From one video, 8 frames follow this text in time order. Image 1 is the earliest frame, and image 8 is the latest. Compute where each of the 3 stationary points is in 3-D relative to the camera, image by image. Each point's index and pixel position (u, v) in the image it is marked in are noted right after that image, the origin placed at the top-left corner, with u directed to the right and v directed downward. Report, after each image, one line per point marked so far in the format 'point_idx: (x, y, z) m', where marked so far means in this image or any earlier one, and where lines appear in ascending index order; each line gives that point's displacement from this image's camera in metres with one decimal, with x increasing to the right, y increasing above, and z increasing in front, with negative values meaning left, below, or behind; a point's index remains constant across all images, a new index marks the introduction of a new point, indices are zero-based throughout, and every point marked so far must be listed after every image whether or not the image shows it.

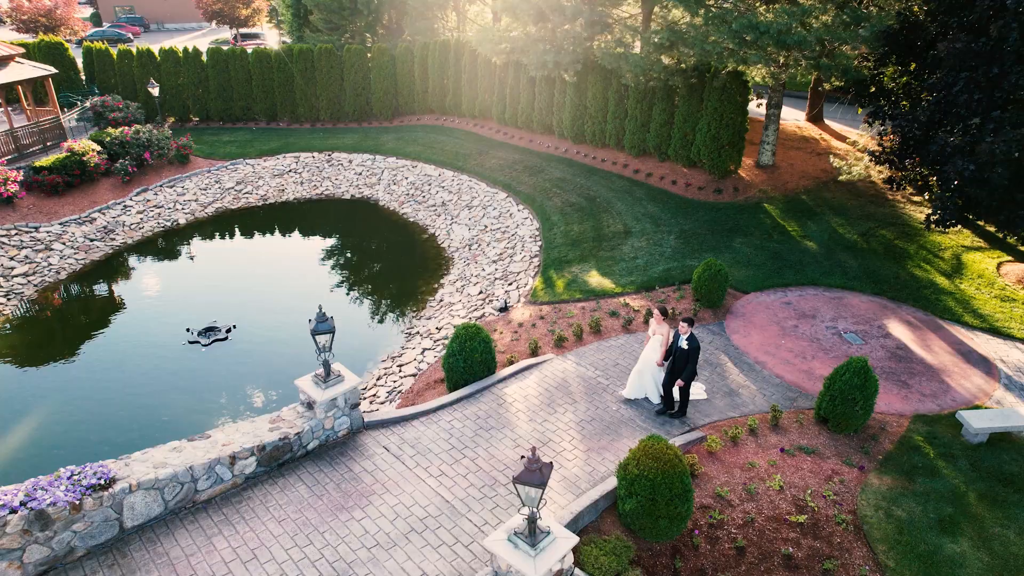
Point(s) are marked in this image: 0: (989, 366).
0: (+7.8, -1.3, +10.6) m
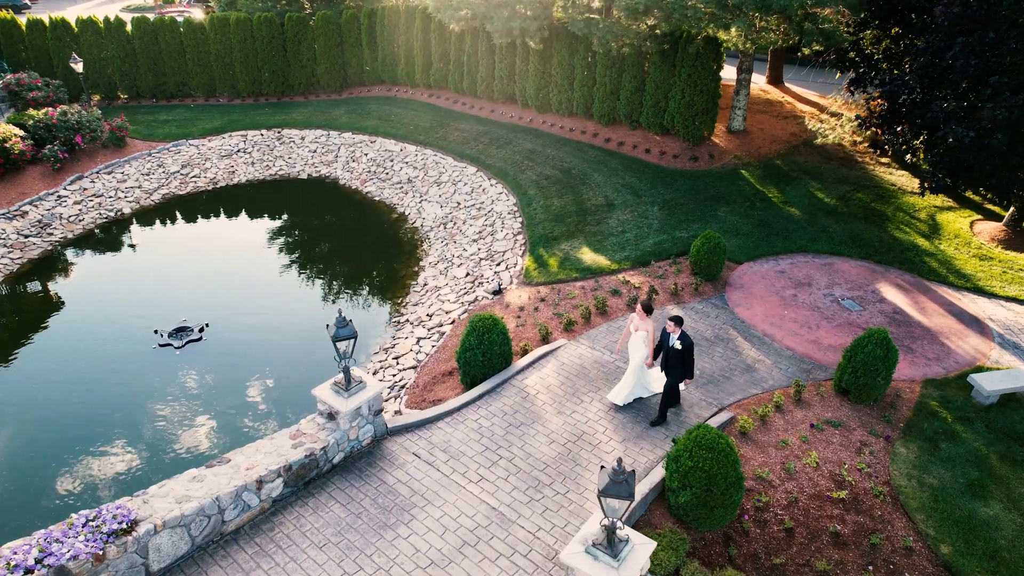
0: (+7.9, -0.6, +11.0) m
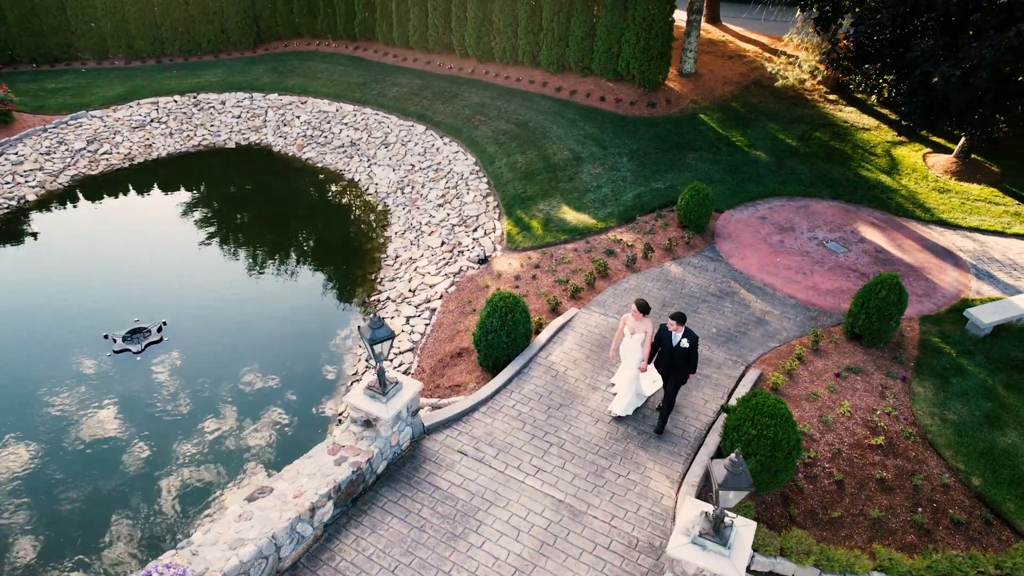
0: (+7.8, +0.5, +11.5) m
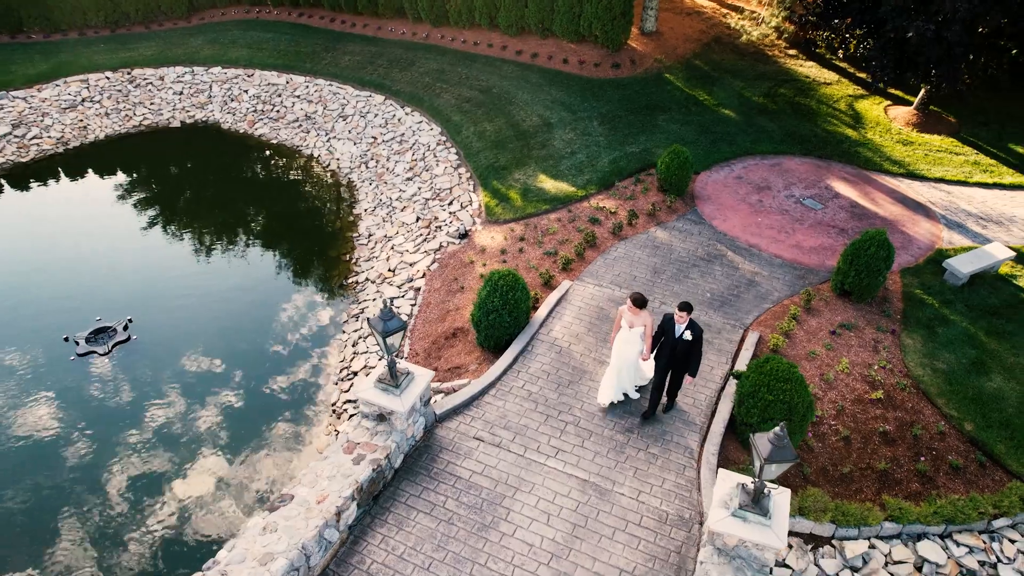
0: (+7.5, +1.4, +11.8) m
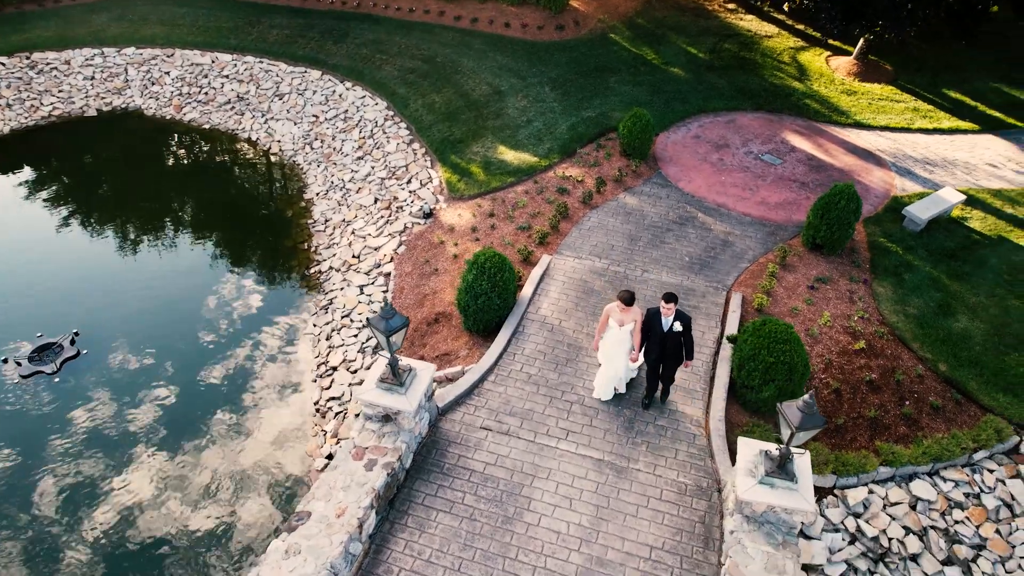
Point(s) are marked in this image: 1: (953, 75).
0: (+6.8, +2.4, +12.2) m
1: (+10.0, +4.8, +14.7) m
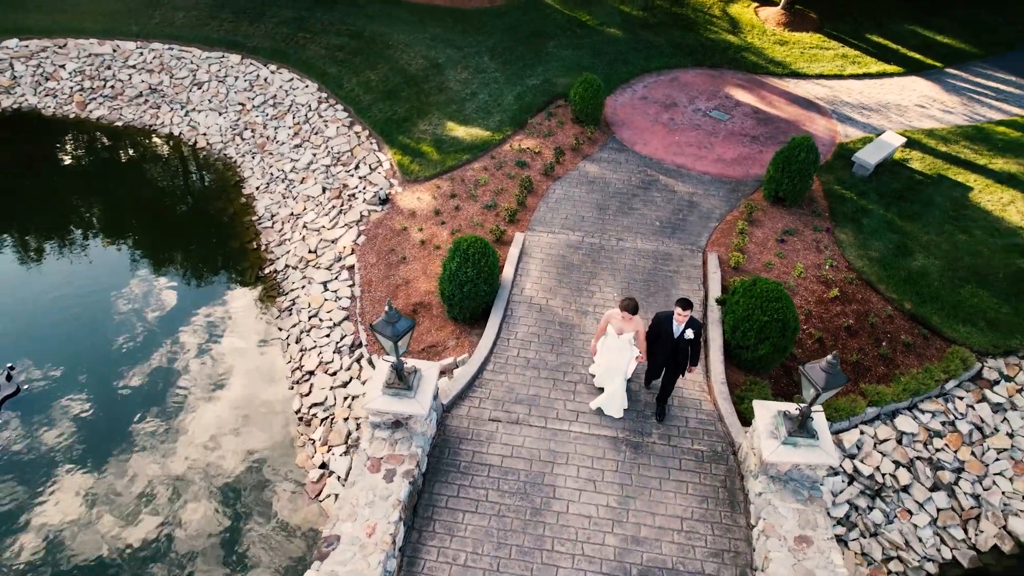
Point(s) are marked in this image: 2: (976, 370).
0: (+5.9, +3.5, +12.6) m
1: (+8.4, +6.3, +15.3) m
2: (+6.0, -1.1, +8.4) m
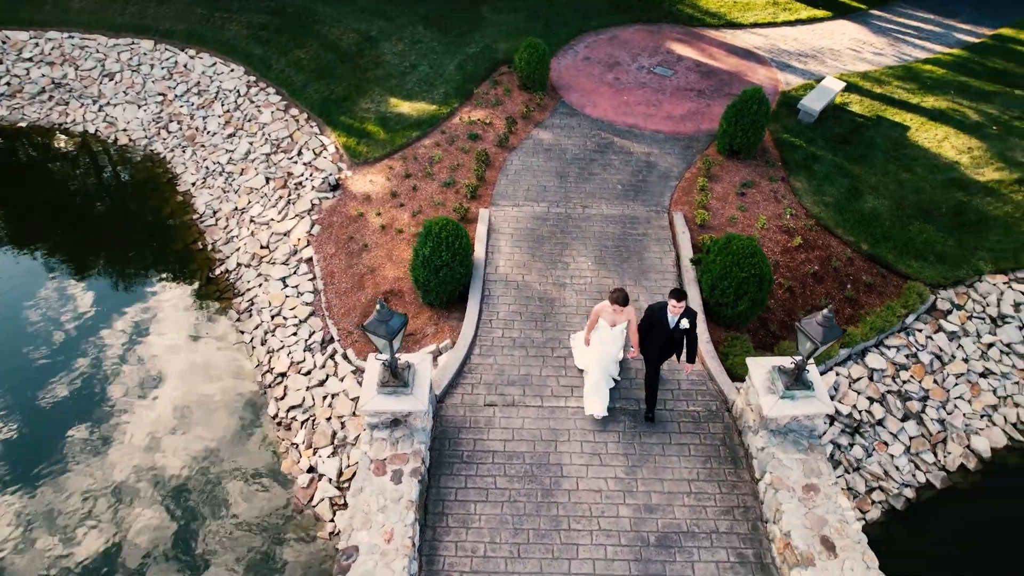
0: (+4.8, +4.5, +12.7) m
1: (+6.8, +7.6, +15.5) m
2: (+5.7, -0.2, +8.9) m
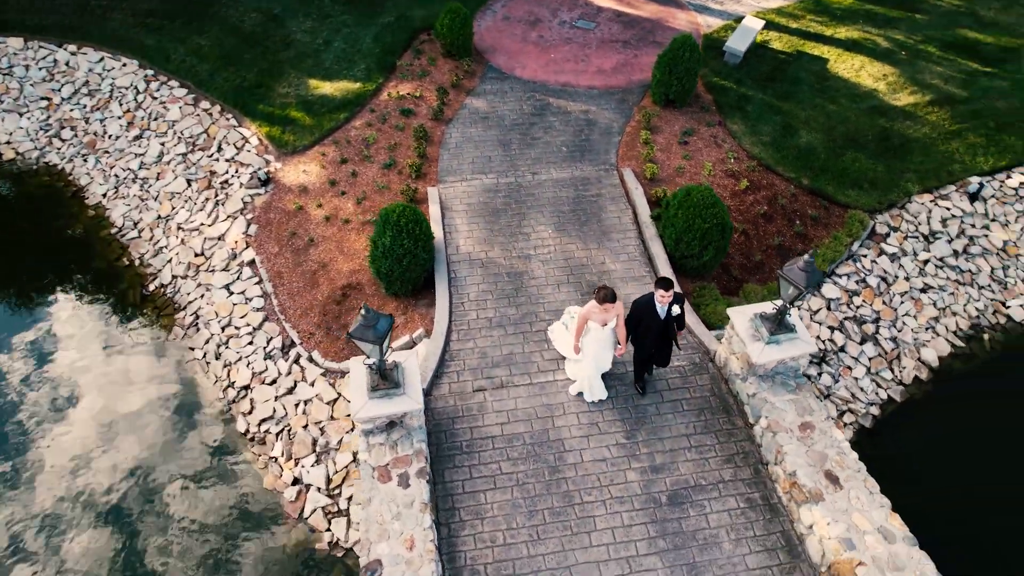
0: (+3.2, +5.6, +12.7) m
1: (+4.4, +9.1, +15.5) m
2: (+5.1, +0.9, +9.3) m
